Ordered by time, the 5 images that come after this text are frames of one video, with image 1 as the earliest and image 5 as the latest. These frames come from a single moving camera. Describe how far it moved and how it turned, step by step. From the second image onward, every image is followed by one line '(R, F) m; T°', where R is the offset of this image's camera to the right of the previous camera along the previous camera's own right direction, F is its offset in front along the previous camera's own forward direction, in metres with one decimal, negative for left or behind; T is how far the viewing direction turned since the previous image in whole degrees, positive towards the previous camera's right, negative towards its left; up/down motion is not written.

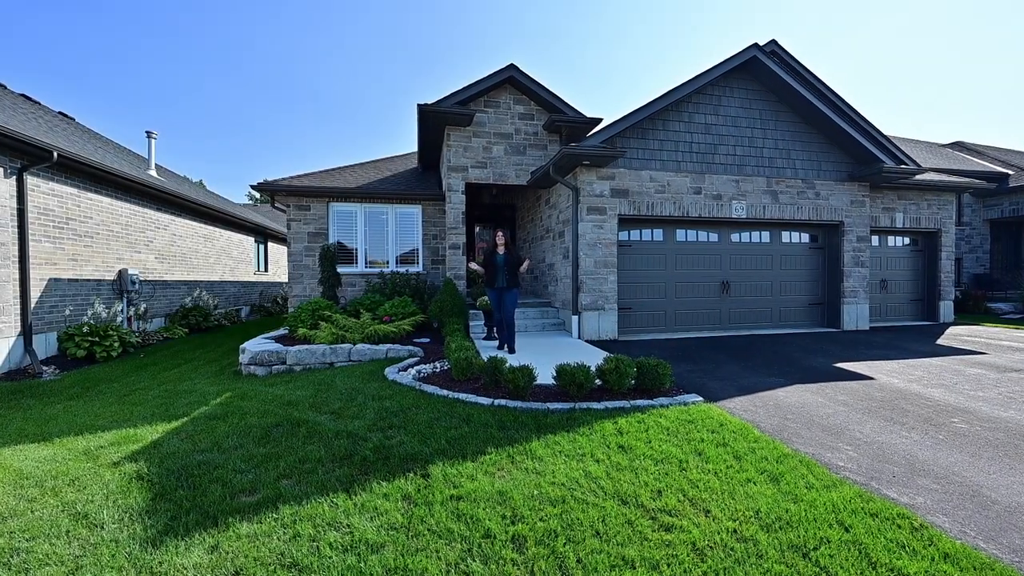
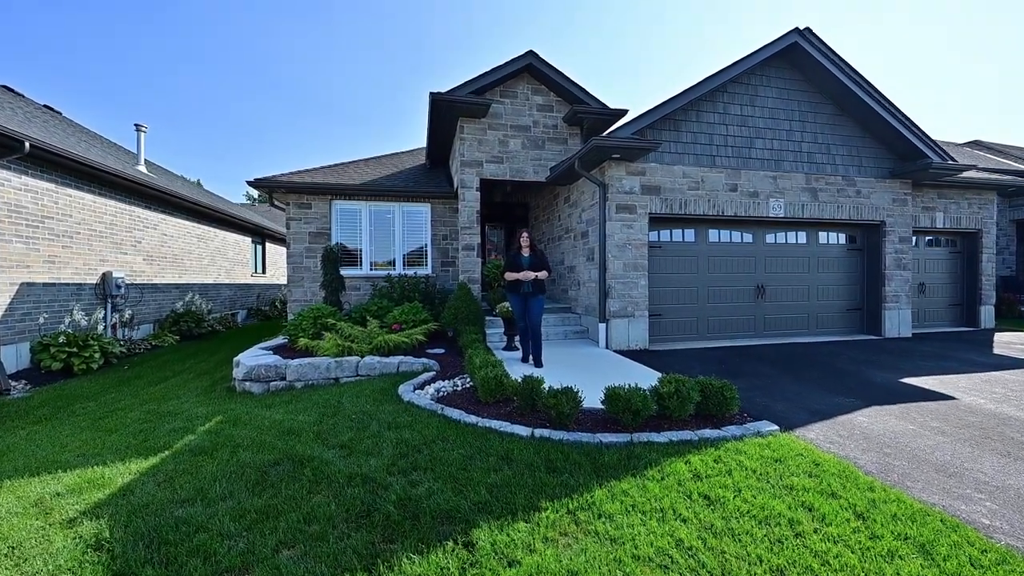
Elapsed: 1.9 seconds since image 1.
(-0.4, +0.6) m; 0°
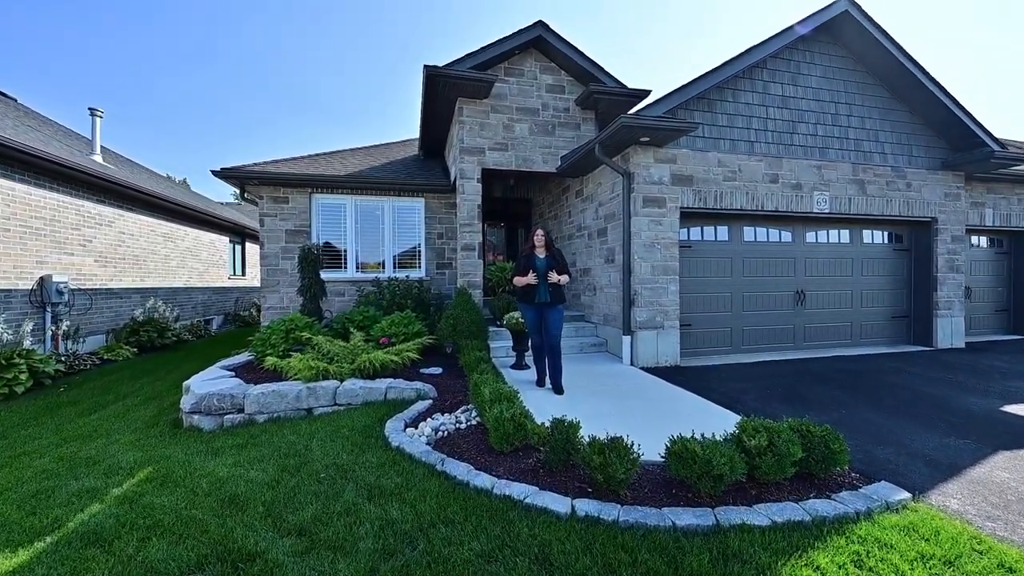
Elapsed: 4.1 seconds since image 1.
(-0.2, +1.0) m; +1°
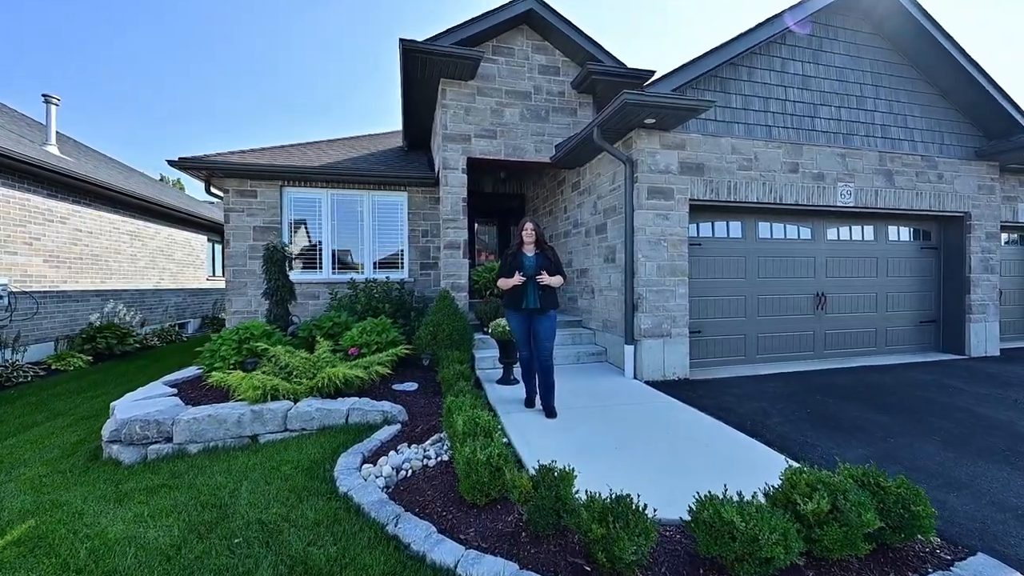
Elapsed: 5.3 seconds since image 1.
(+0.1, +0.7) m; 0°
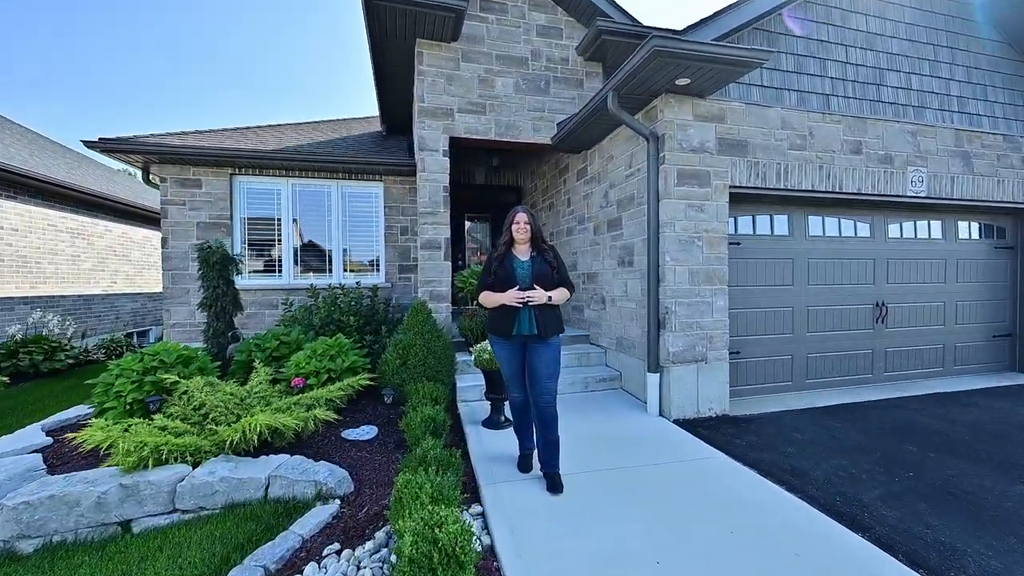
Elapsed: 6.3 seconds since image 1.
(+0.1, +1.1) m; 0°
